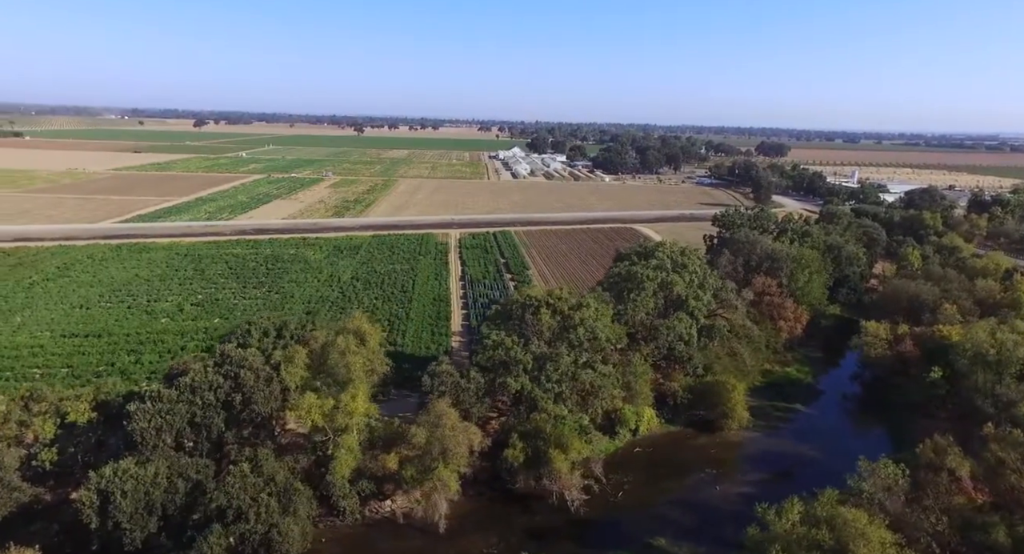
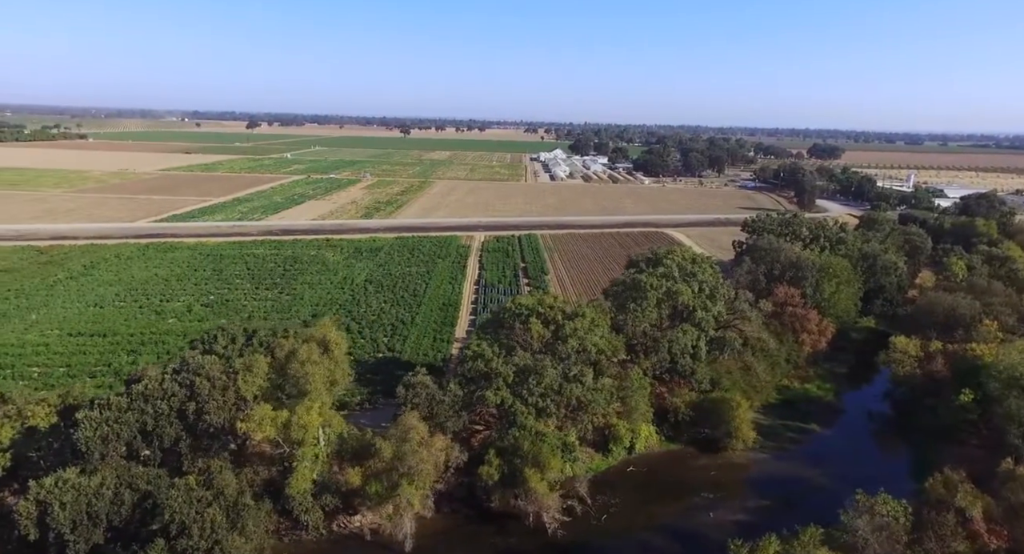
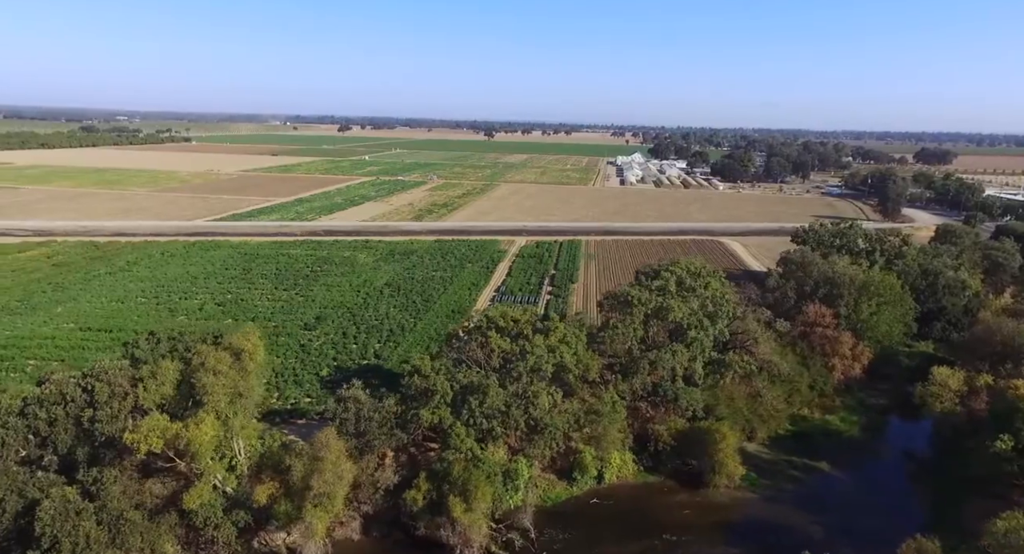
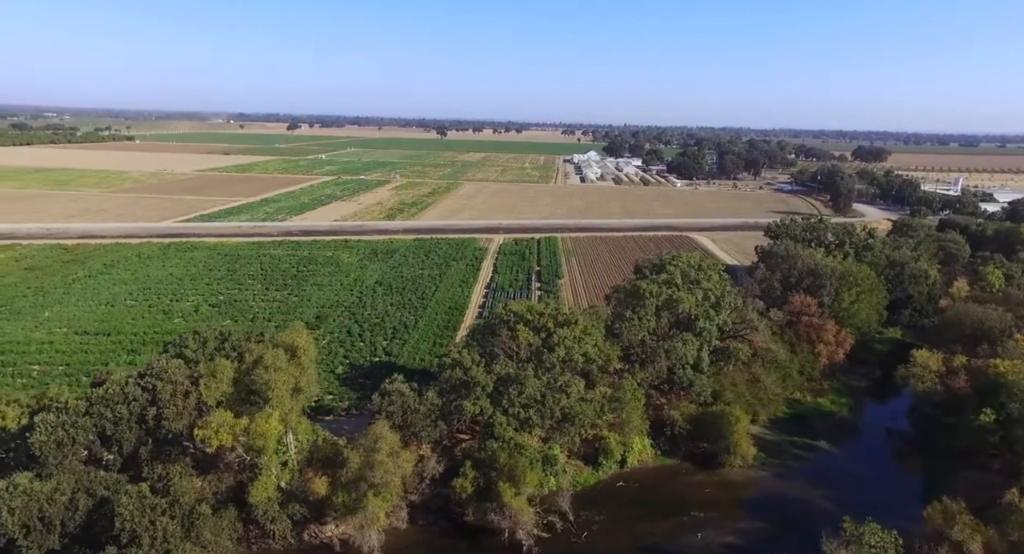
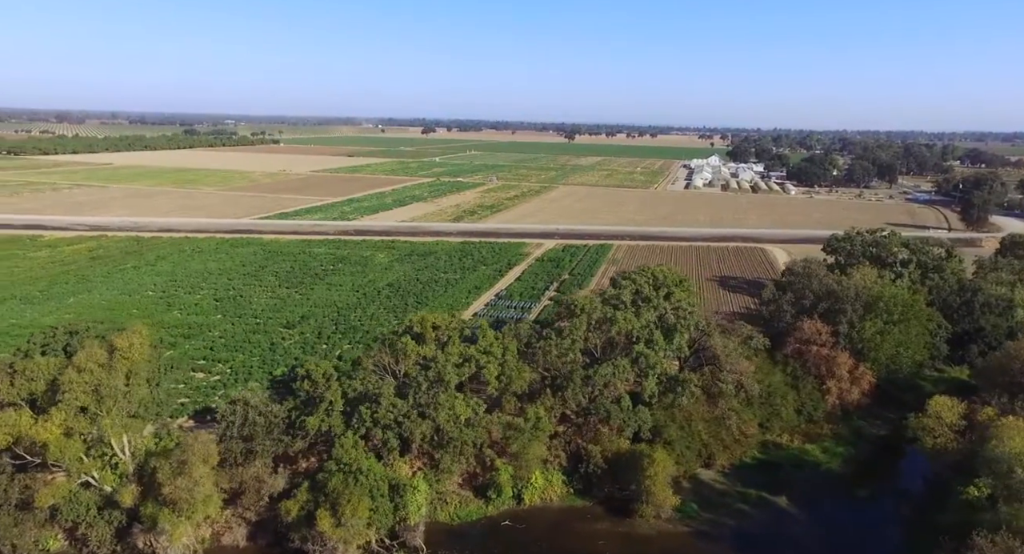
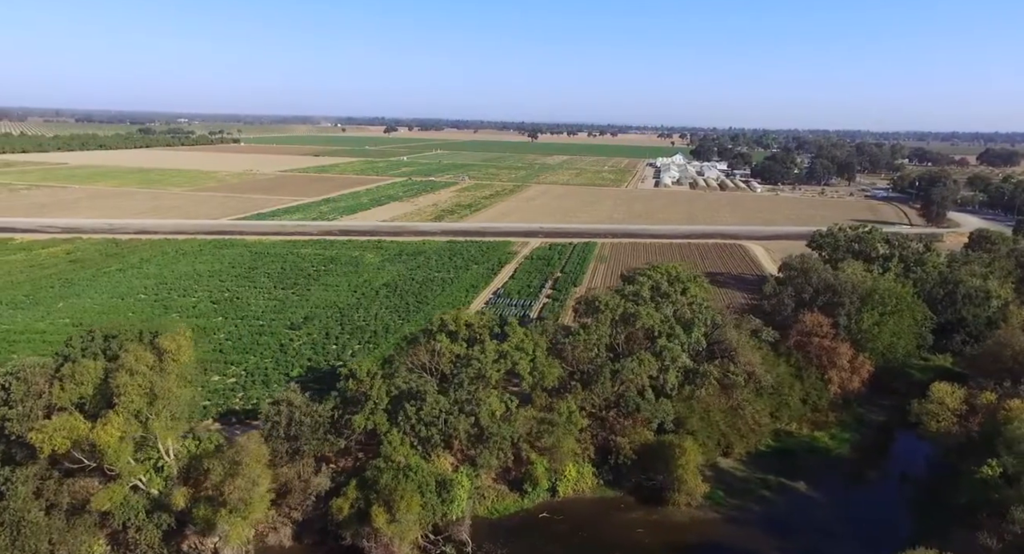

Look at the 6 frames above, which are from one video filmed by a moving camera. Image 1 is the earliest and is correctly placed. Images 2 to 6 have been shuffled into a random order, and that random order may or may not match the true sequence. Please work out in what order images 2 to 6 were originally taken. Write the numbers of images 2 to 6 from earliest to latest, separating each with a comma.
2, 4, 3, 6, 5
